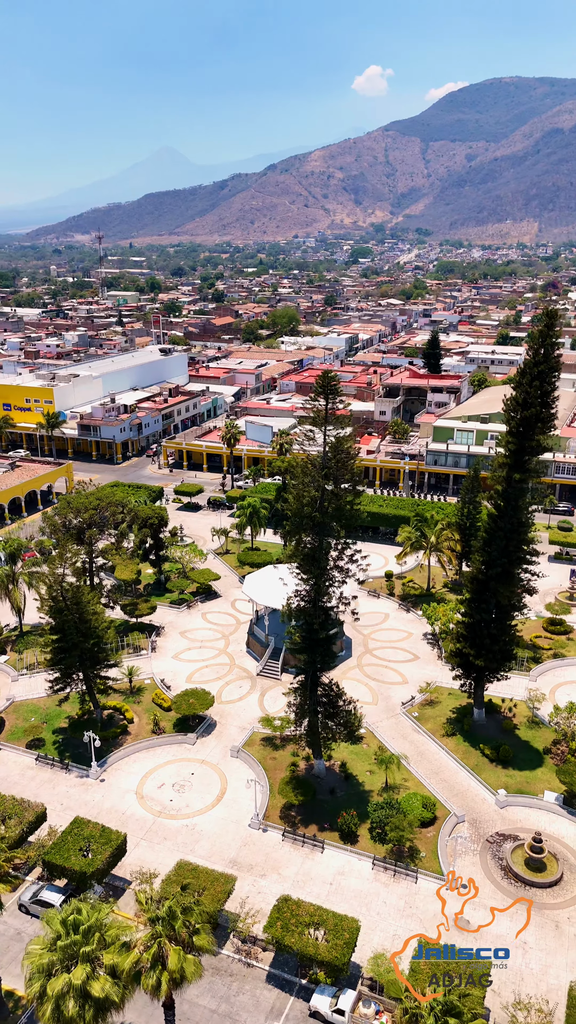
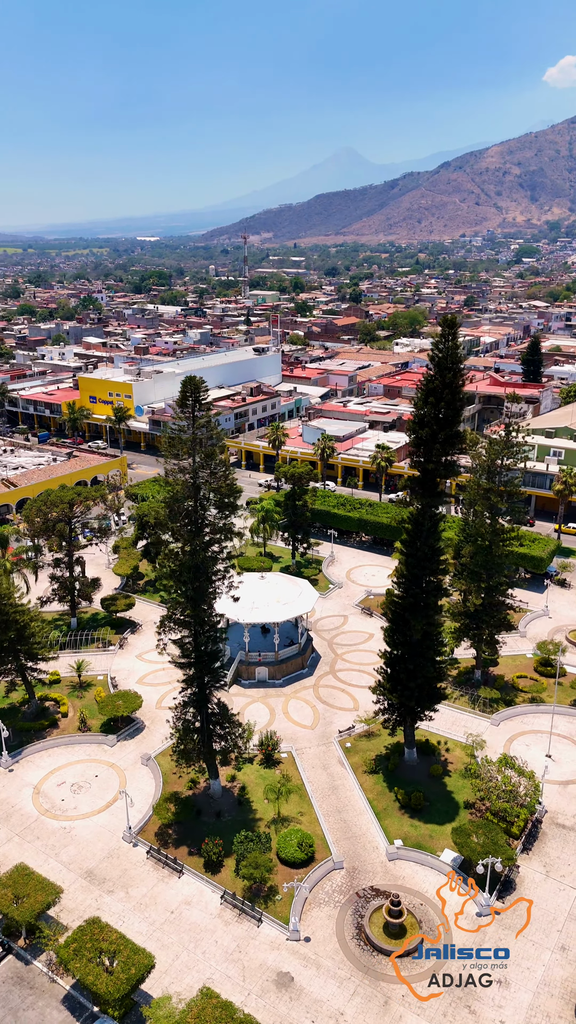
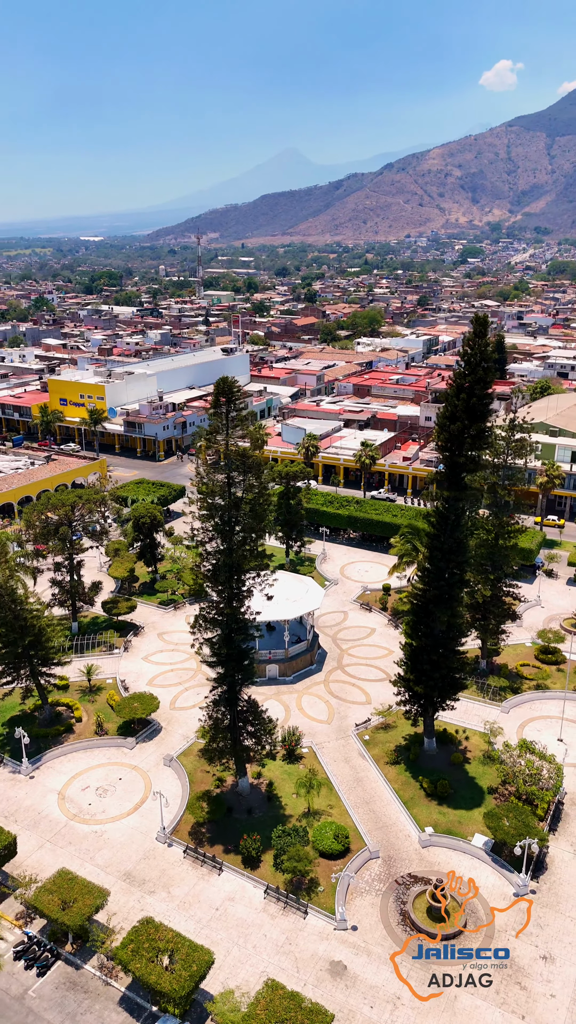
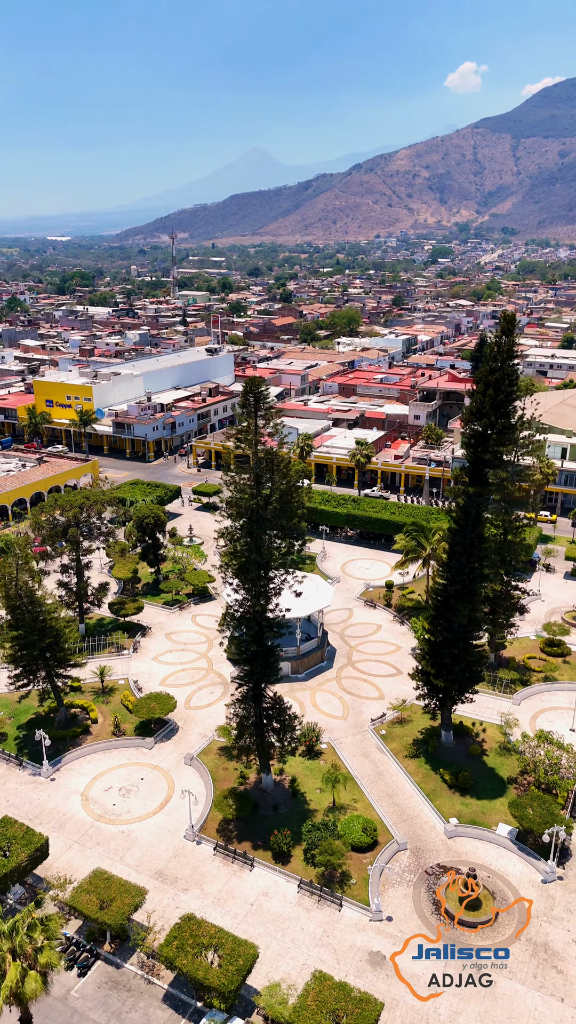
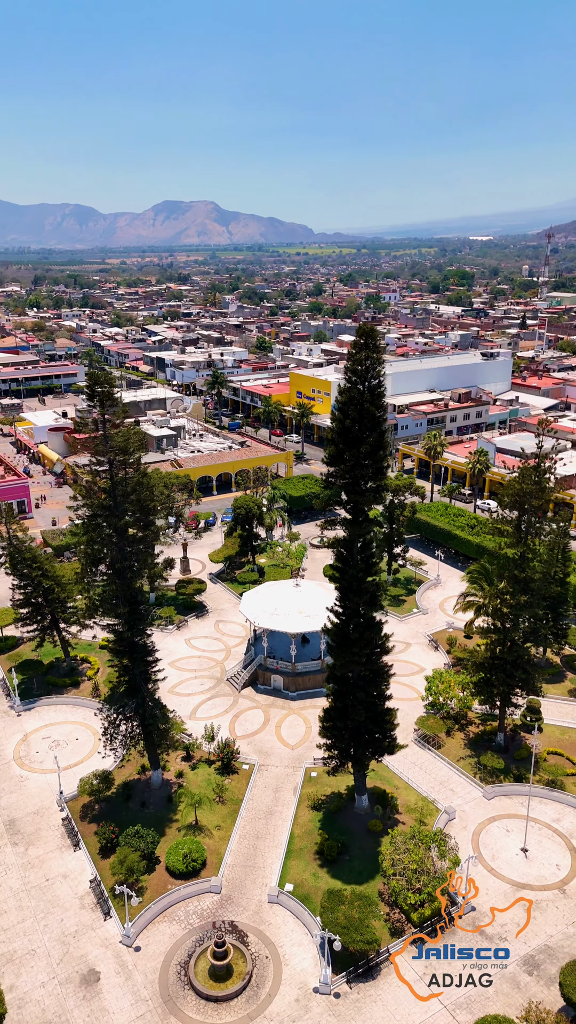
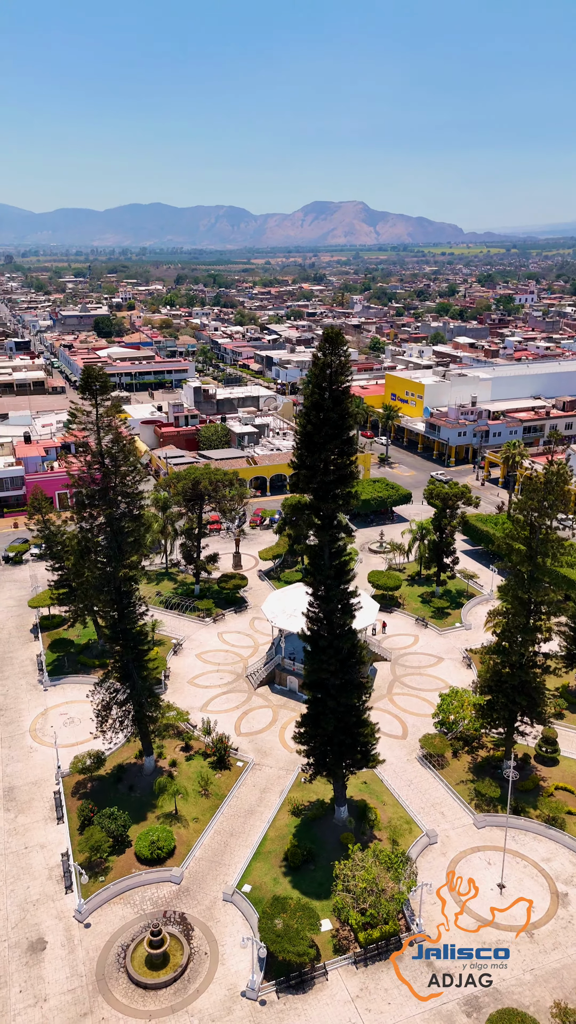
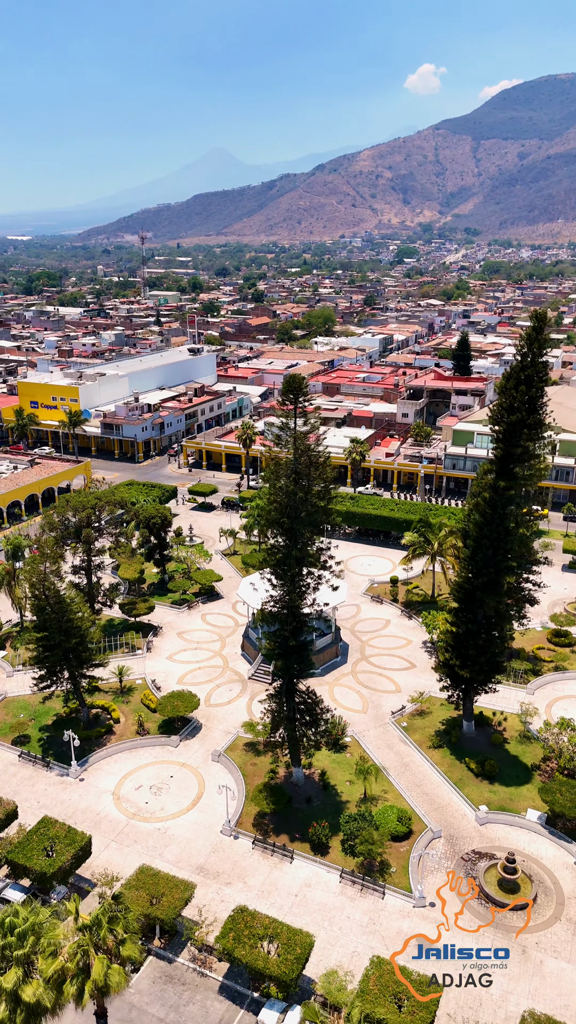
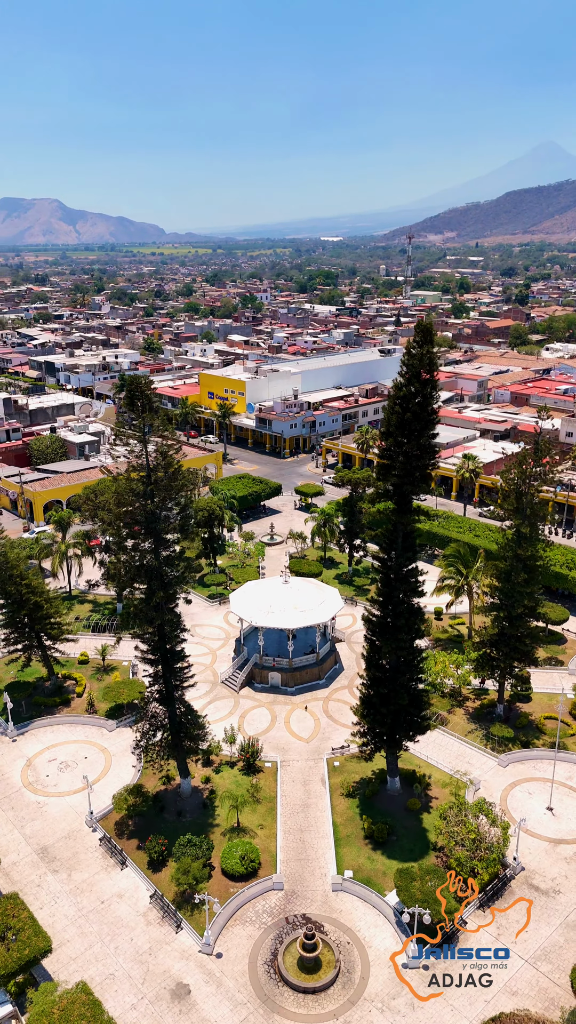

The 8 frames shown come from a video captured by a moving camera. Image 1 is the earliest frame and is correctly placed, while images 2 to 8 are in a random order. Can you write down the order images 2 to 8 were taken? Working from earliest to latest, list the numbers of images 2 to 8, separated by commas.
7, 4, 3, 2, 8, 5, 6
